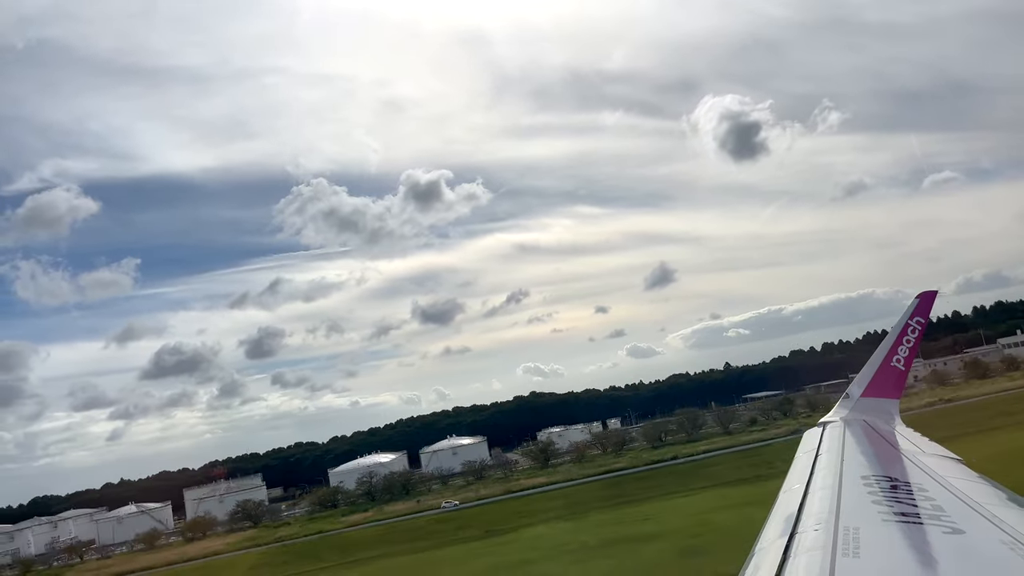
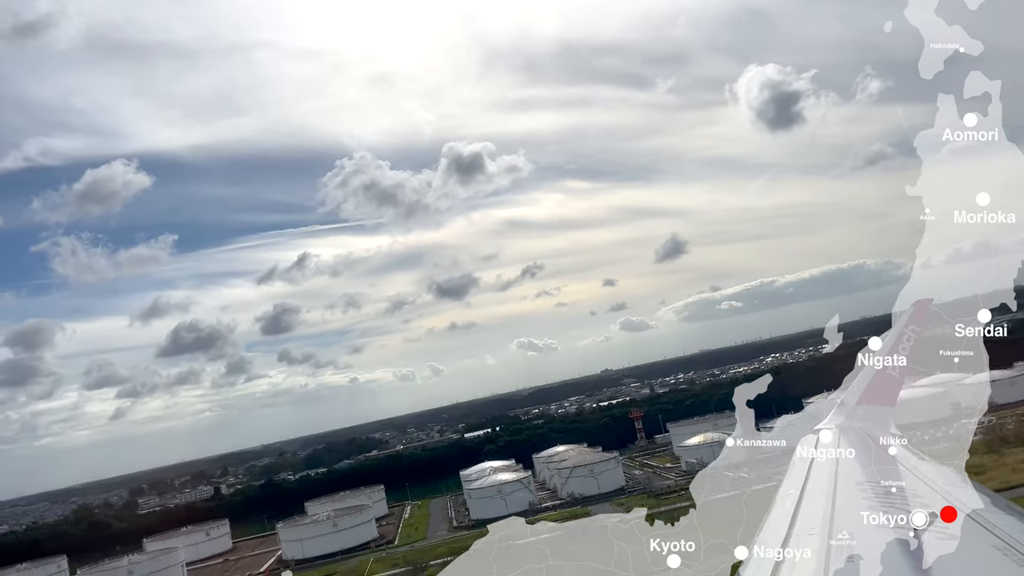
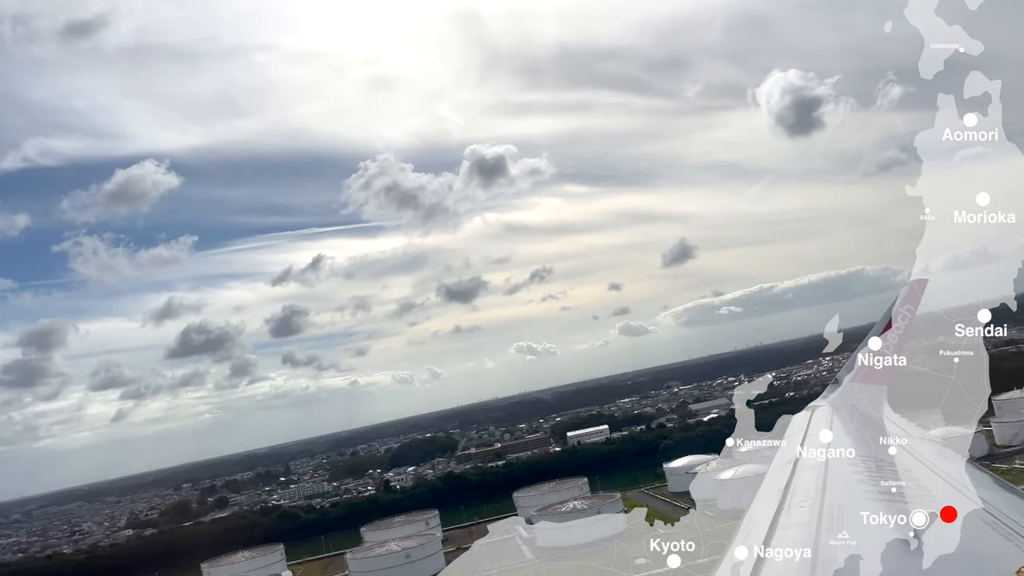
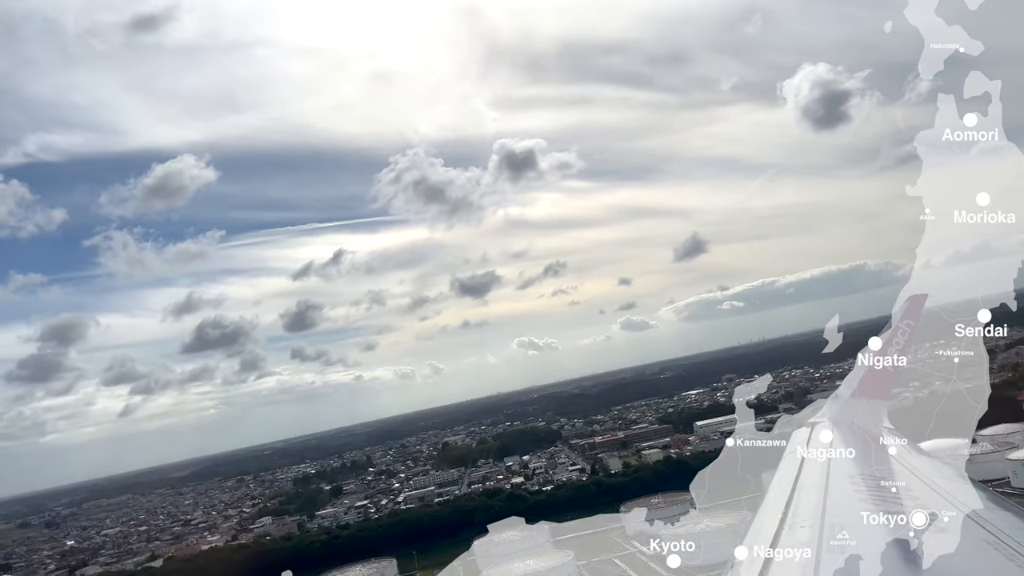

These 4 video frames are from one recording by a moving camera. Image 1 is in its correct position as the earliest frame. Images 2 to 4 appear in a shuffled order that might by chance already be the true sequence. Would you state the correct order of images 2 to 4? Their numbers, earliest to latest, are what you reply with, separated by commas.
2, 3, 4
